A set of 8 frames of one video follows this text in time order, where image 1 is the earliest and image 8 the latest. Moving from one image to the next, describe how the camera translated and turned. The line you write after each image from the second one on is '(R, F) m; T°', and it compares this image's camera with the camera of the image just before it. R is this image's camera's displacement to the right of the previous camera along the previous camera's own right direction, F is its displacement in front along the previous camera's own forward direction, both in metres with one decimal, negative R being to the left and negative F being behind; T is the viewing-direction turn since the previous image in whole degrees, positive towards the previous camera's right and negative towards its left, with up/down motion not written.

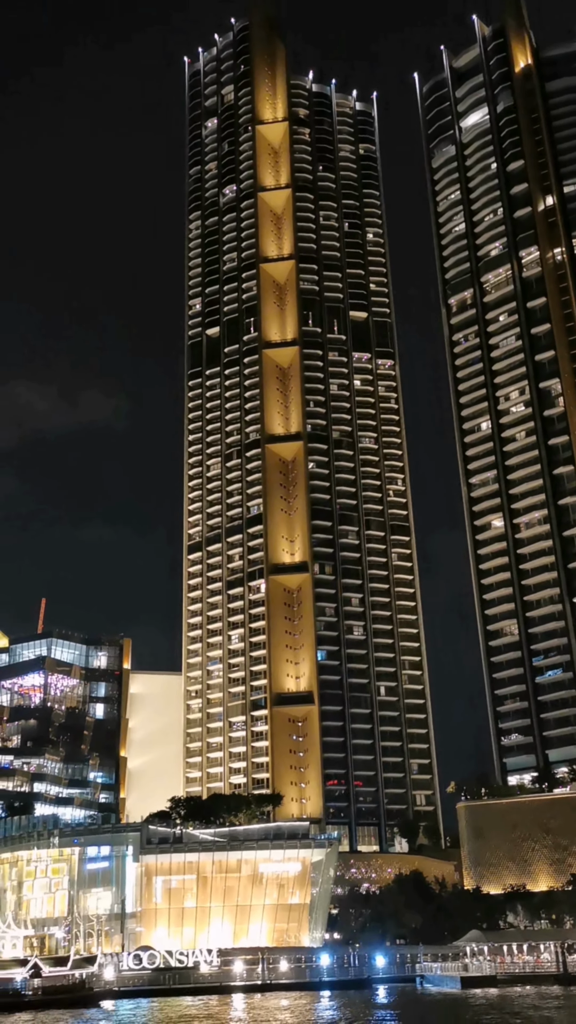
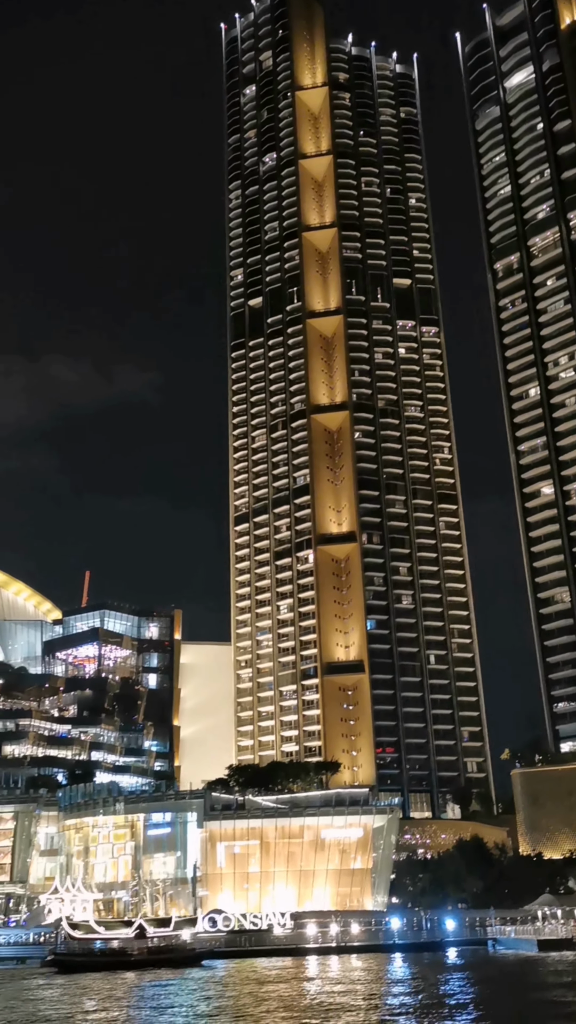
(-1.7, -0.3) m; -2°
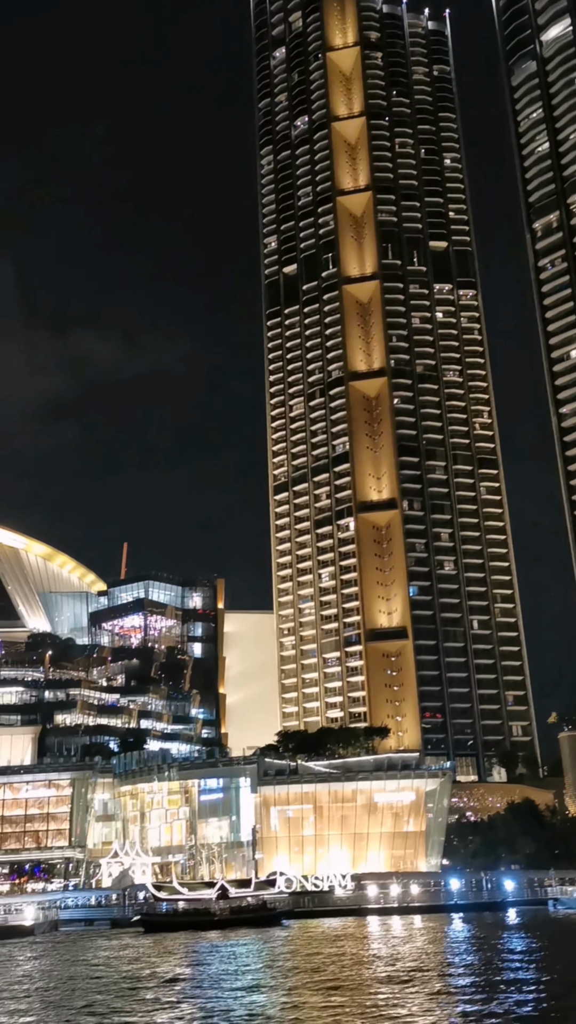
(-1.3, -0.2) m; -2°
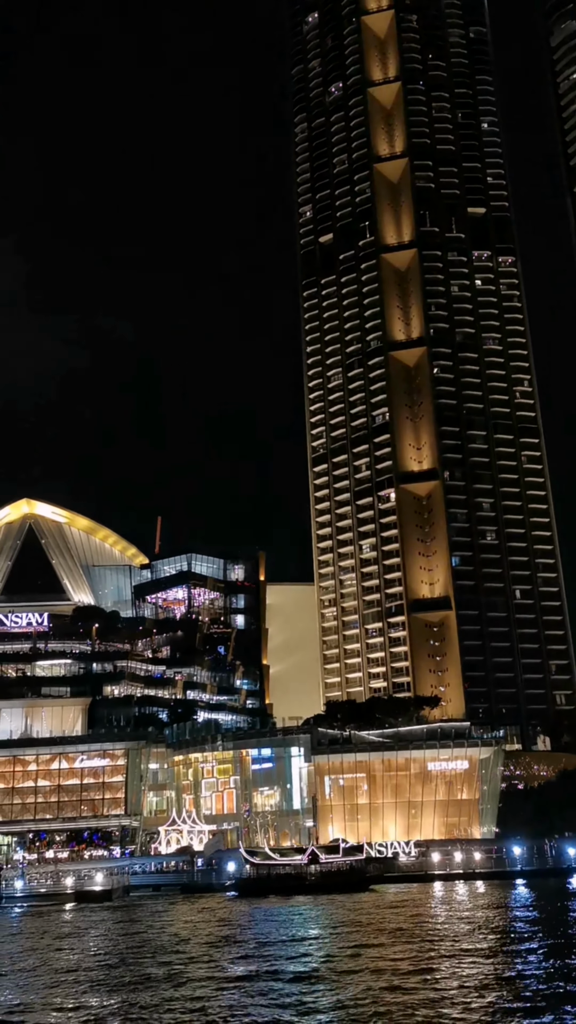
(-1.9, -0.1) m; -2°
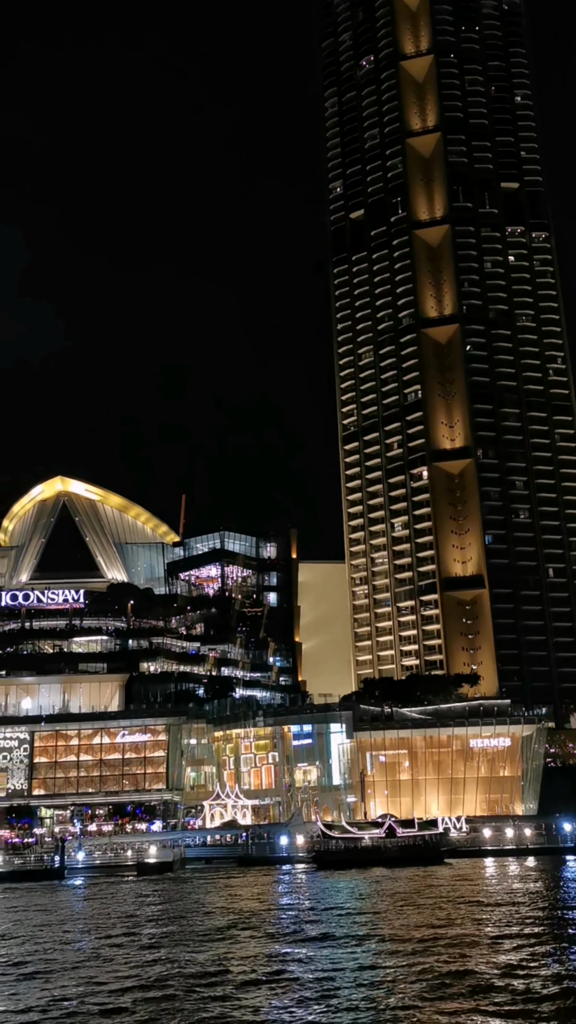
(-1.9, -0.1) m; -1°
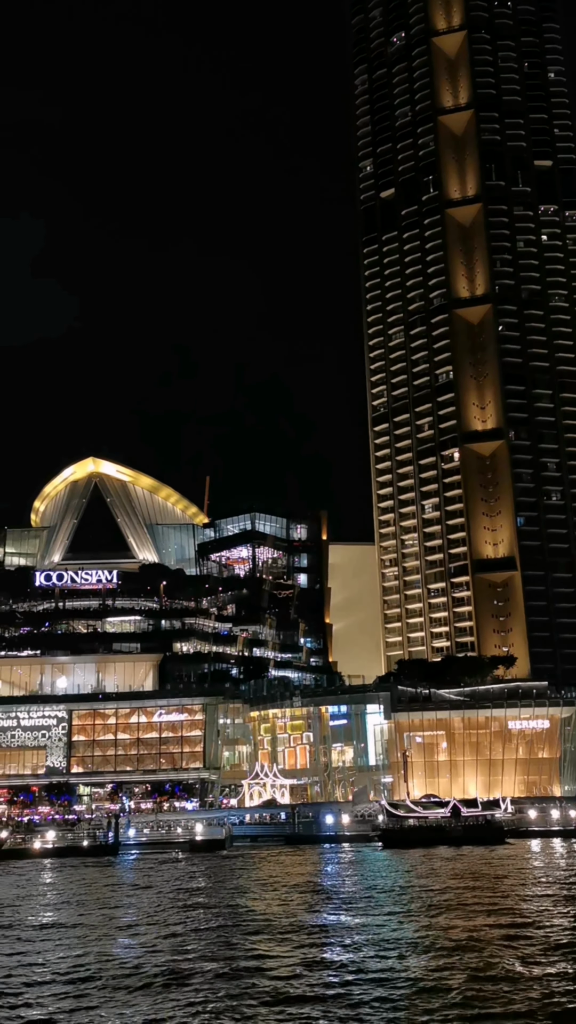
(-1.5, 0.0) m; -1°
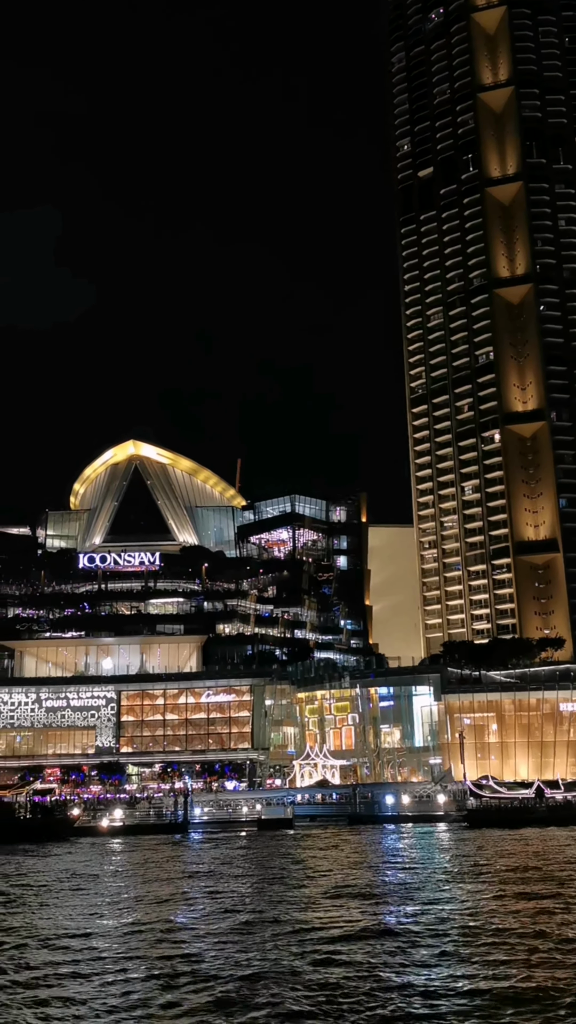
(-1.9, -0.1) m; -2°
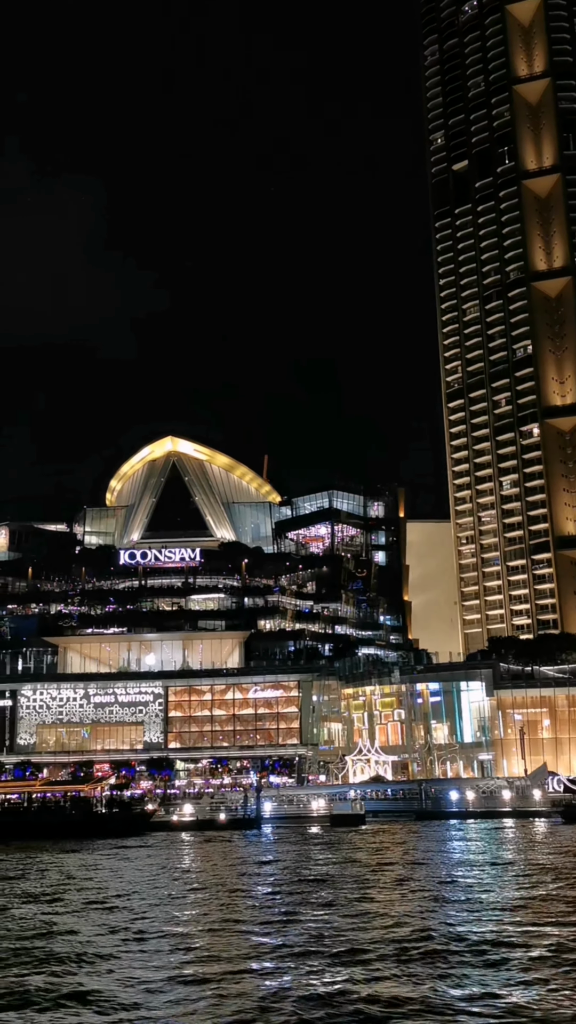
(-2.4, +0.2) m; -1°
